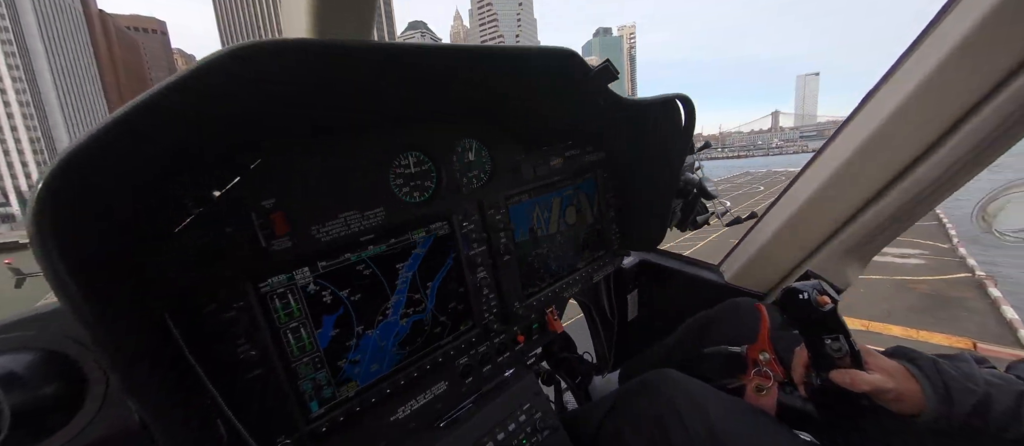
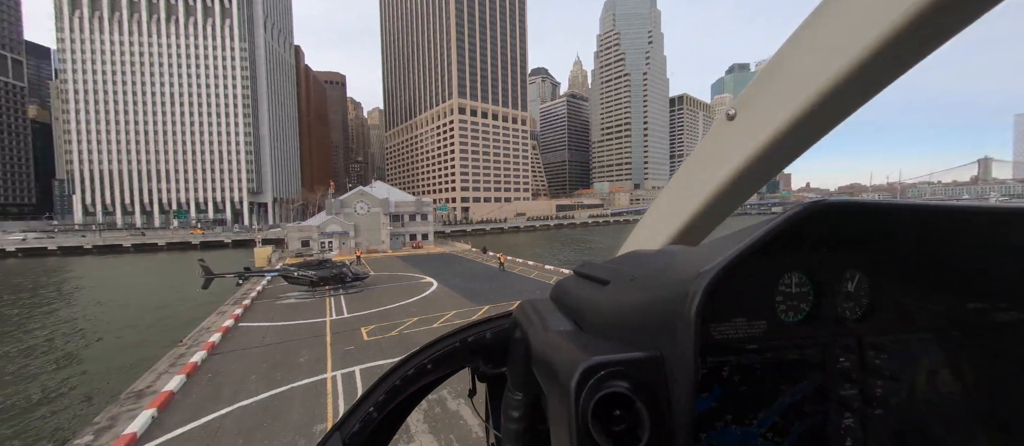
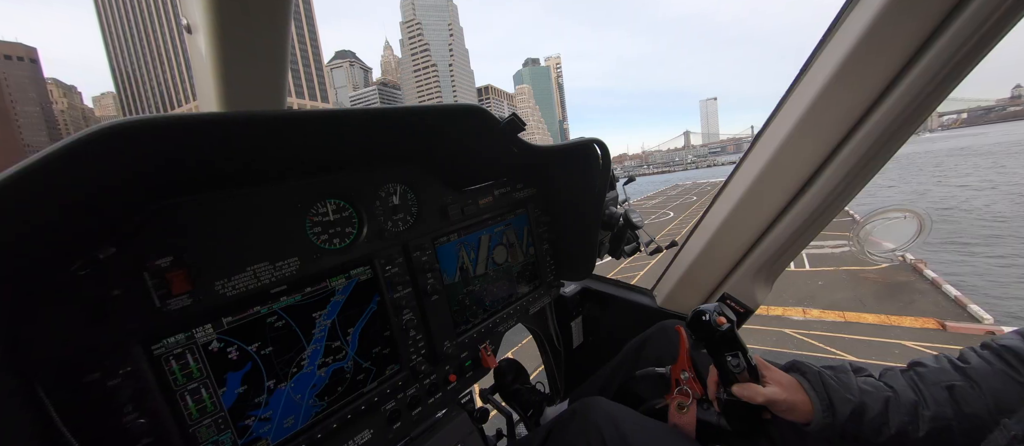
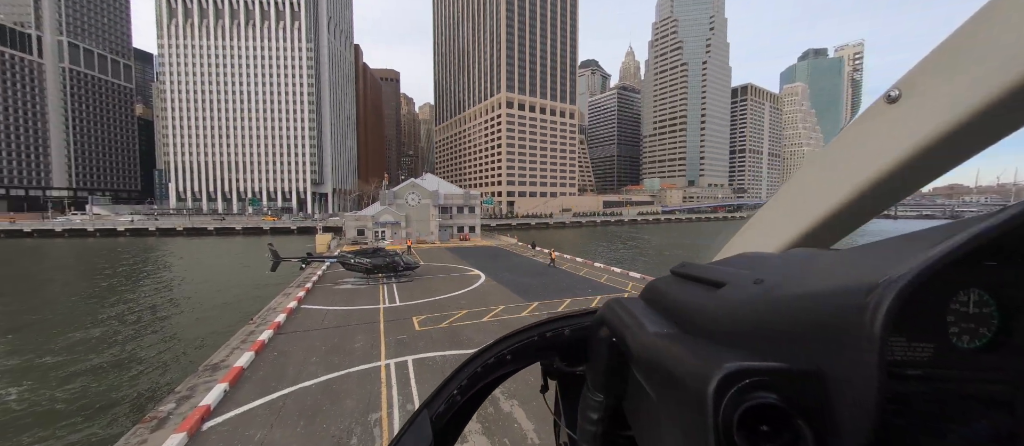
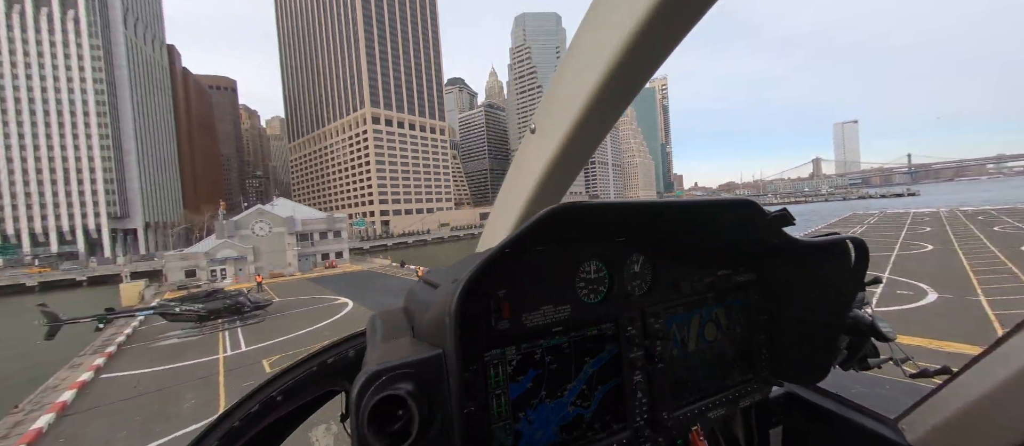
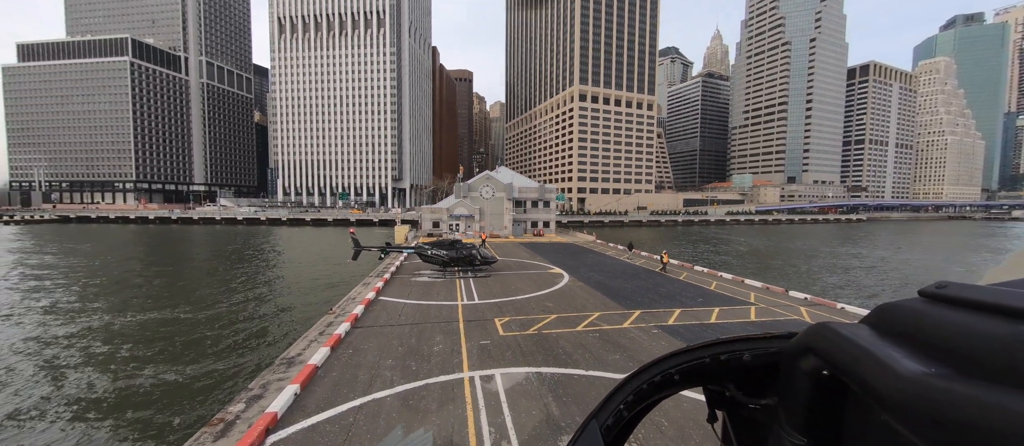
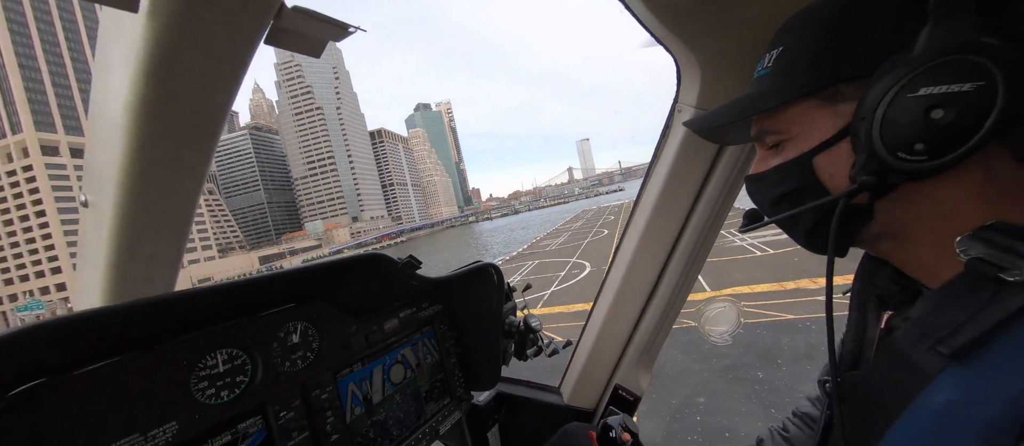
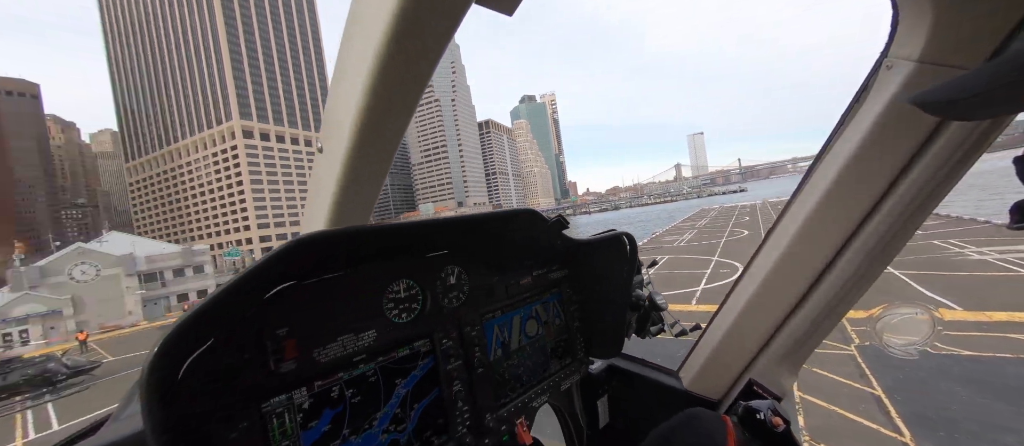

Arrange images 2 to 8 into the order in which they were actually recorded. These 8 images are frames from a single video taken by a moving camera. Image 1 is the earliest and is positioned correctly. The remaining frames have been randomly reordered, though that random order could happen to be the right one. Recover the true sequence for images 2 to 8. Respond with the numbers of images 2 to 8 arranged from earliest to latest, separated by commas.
3, 7, 8, 5, 2, 4, 6
